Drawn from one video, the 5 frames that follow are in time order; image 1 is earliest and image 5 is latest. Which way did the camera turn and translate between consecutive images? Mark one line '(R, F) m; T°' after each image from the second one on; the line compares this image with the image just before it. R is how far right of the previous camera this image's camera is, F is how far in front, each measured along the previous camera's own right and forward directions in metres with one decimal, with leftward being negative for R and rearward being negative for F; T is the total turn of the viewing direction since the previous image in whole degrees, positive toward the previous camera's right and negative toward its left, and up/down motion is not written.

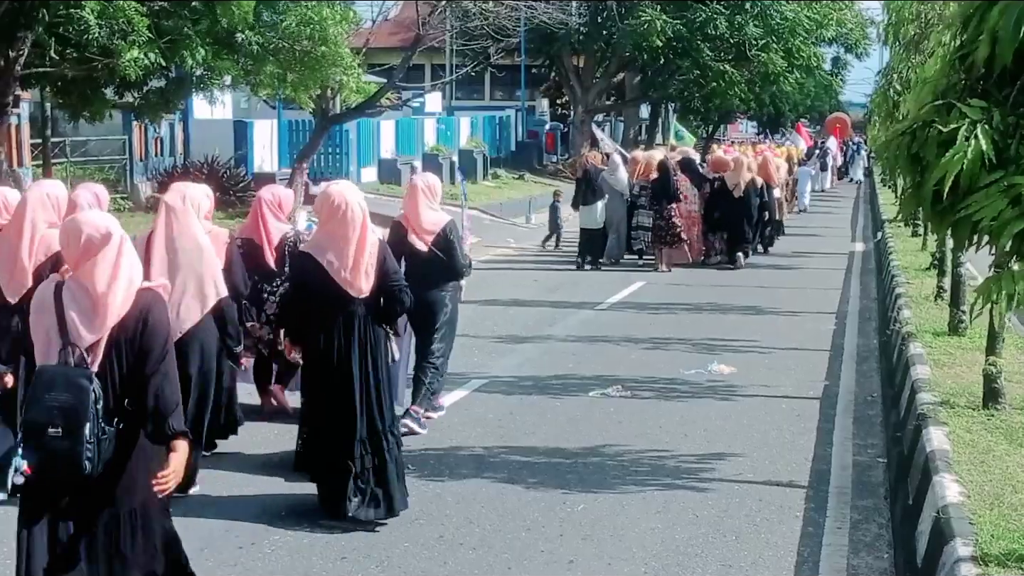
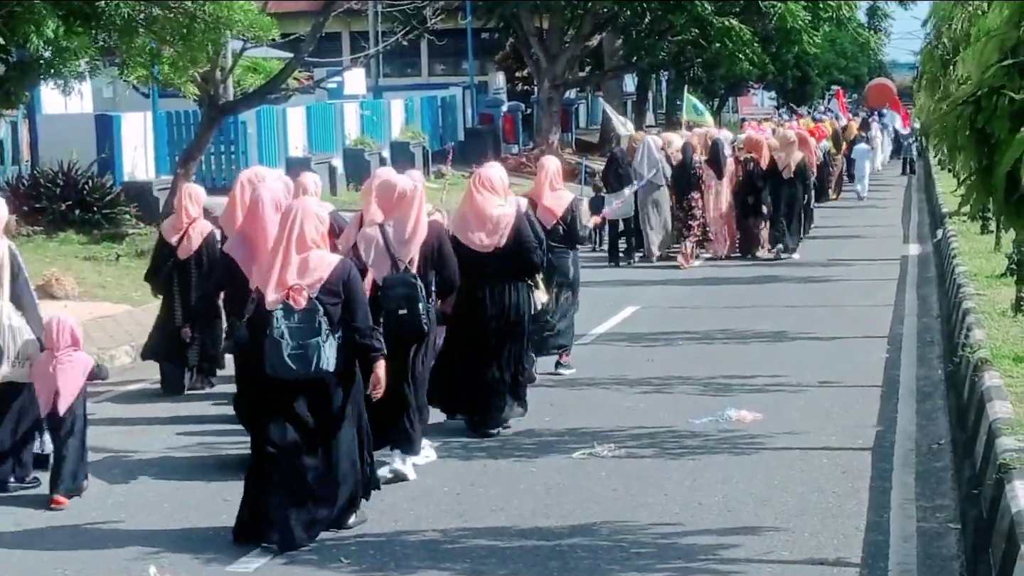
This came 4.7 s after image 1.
(+0.3, +2.7) m; 0°
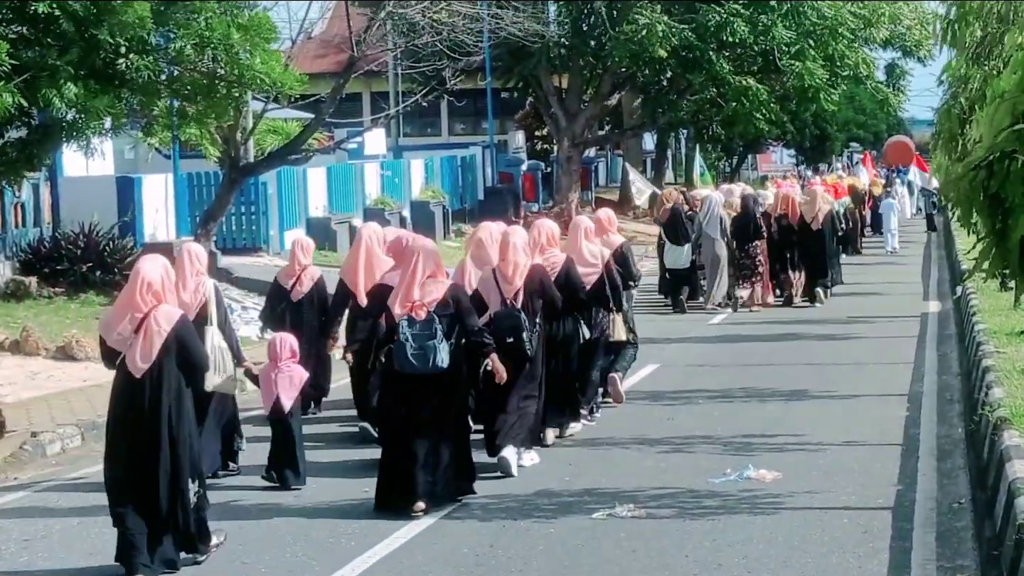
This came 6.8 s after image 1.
(+0.1, 0.0) m; -1°
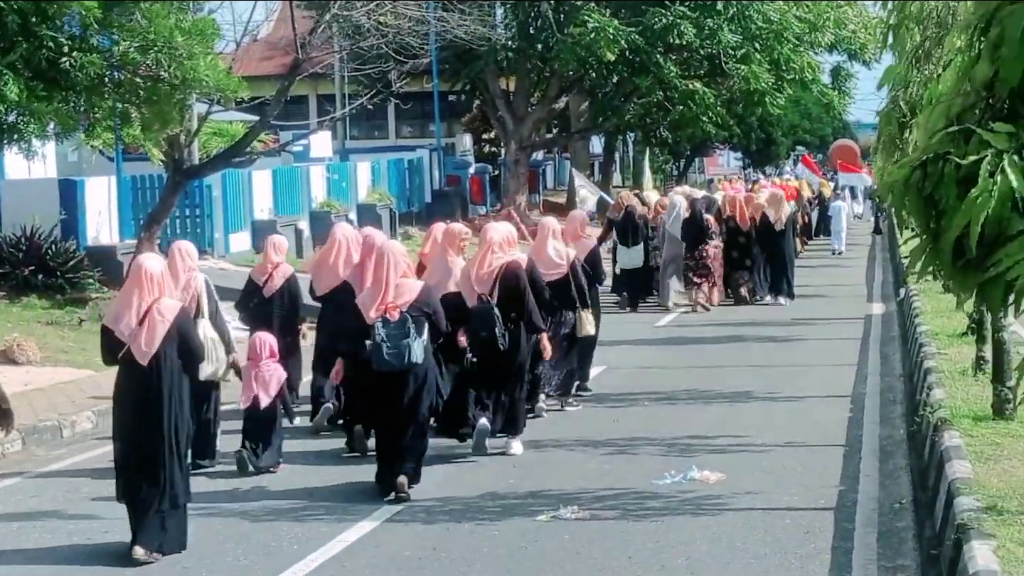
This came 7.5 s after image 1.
(+0.1, 0.0) m; +1°
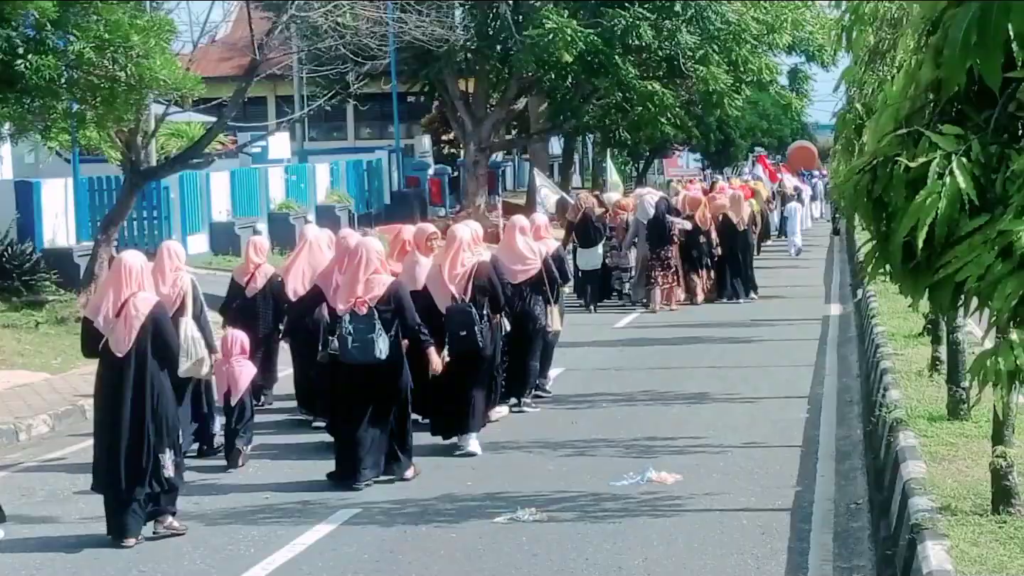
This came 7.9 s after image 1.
(+0.1, 0.0) m; +1°
